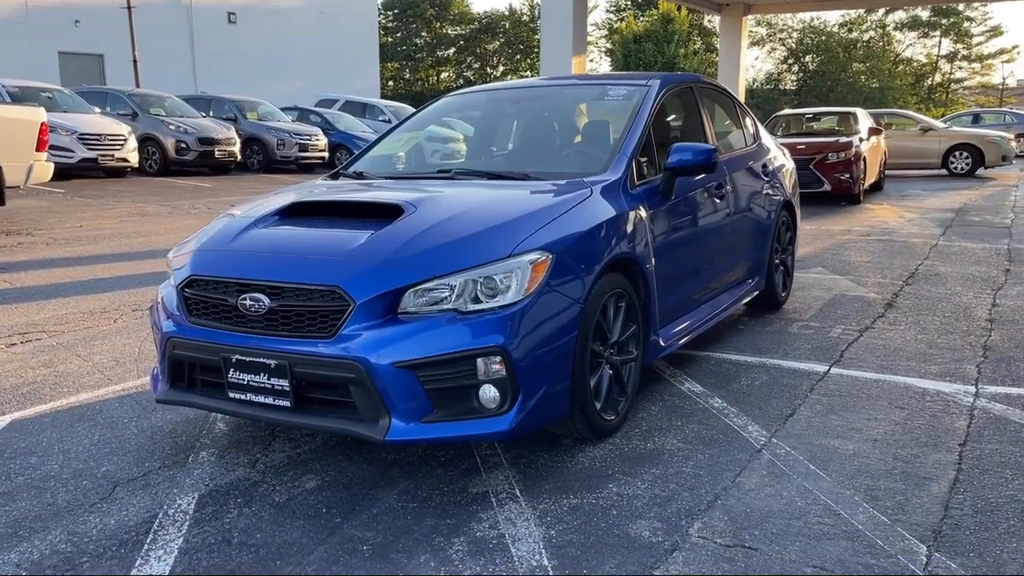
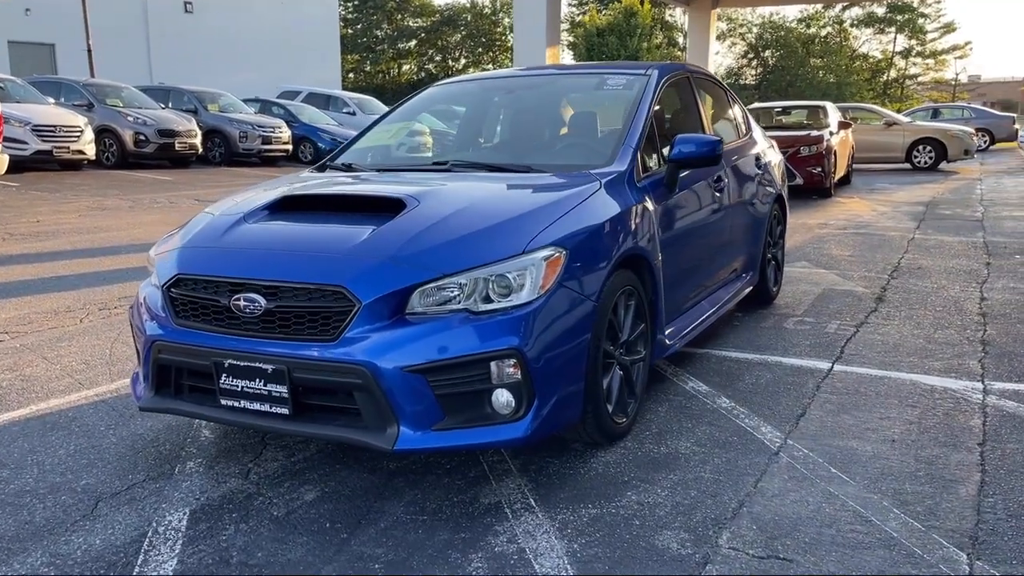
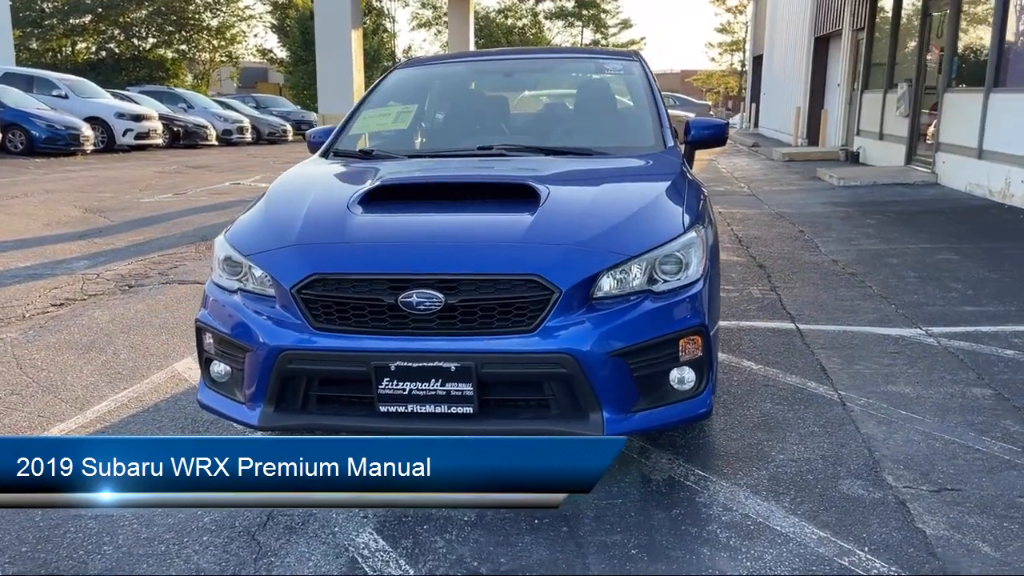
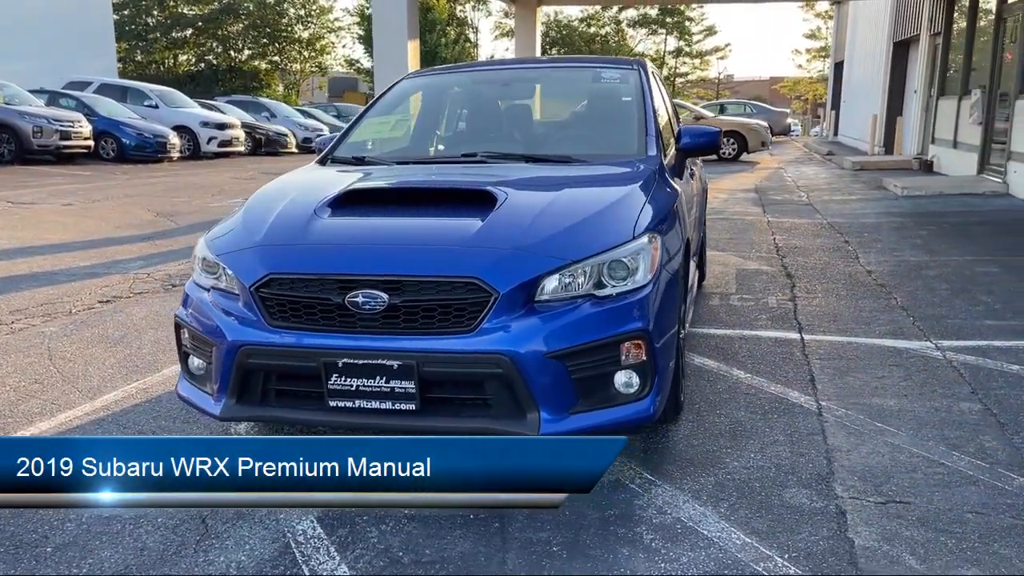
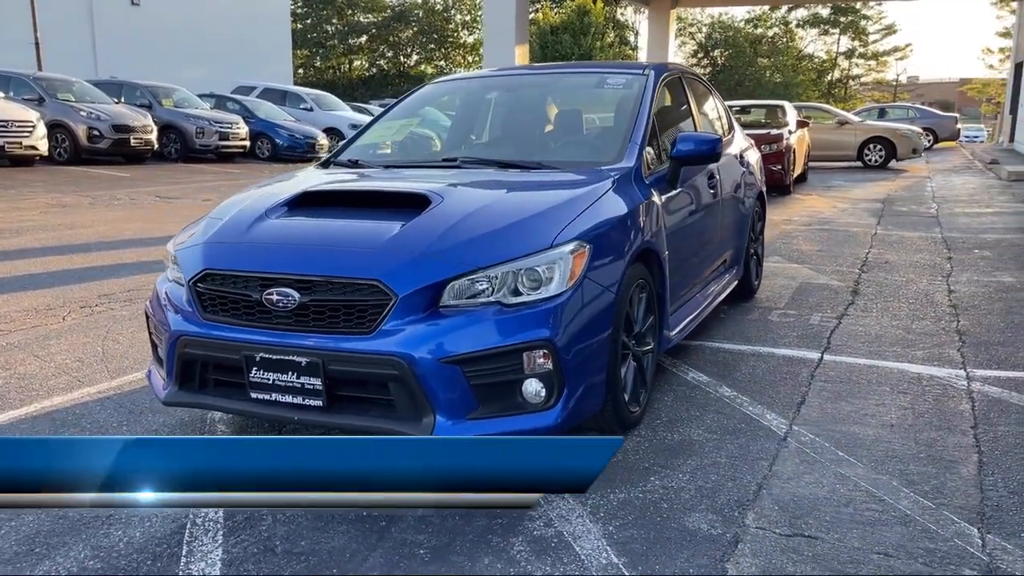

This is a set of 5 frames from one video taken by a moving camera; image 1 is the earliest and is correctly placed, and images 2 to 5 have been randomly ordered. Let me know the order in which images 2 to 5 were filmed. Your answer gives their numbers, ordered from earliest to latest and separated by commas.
2, 5, 4, 3
